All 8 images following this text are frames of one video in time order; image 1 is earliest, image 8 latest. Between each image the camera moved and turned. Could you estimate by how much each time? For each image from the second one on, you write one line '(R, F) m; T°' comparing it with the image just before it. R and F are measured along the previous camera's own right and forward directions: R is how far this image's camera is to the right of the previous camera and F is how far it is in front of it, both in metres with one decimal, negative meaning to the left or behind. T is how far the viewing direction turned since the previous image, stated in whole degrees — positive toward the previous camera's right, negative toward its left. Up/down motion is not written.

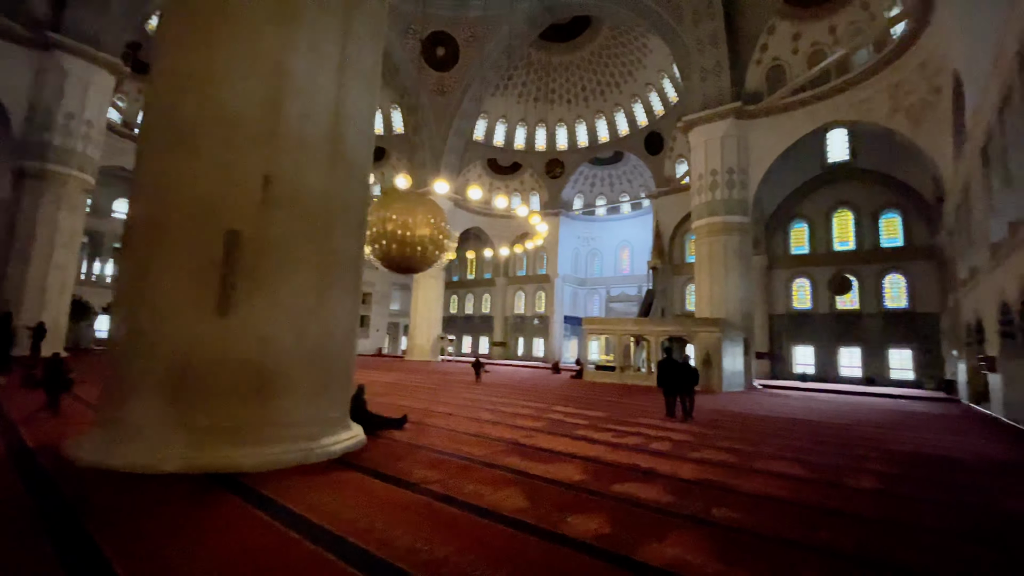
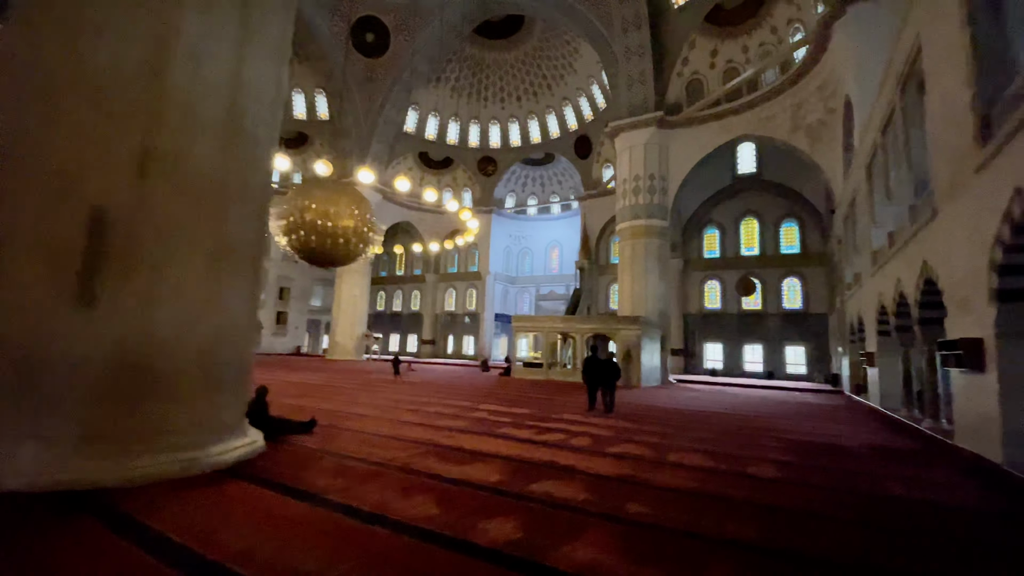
(+0.1, +0.1) m; +8°
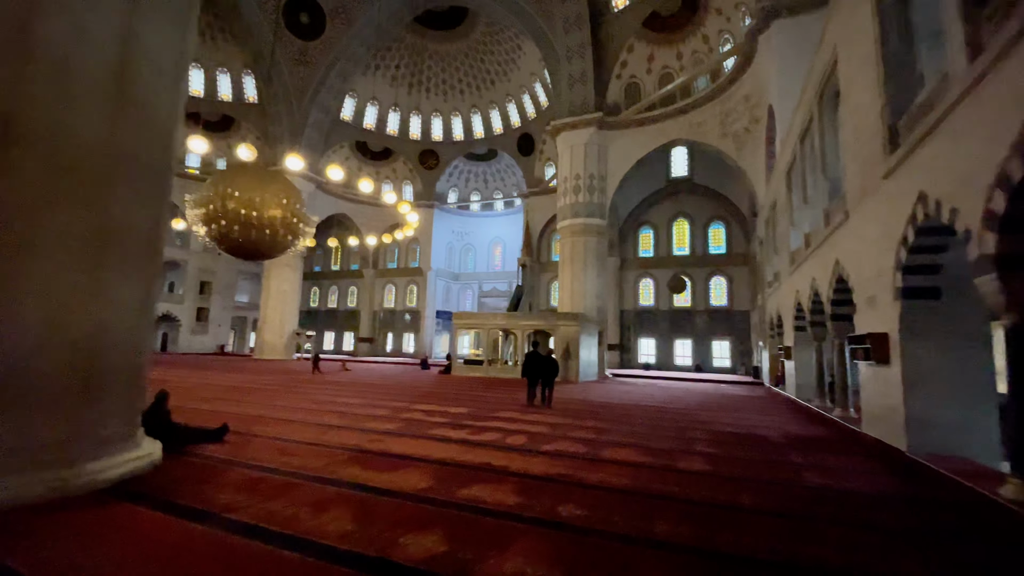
(+0.1, +0.1) m; +7°
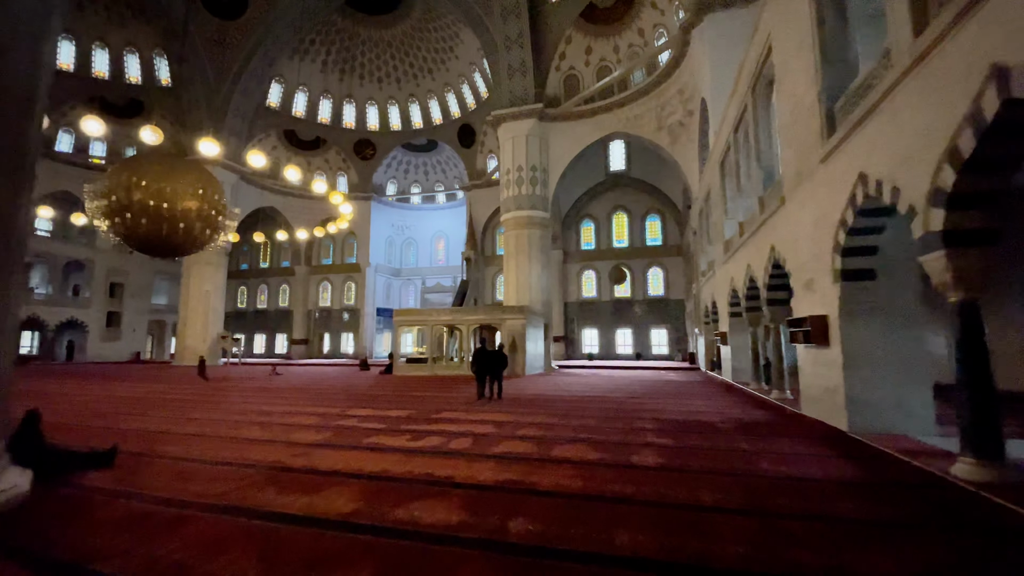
(0.0, +0.3) m; +7°
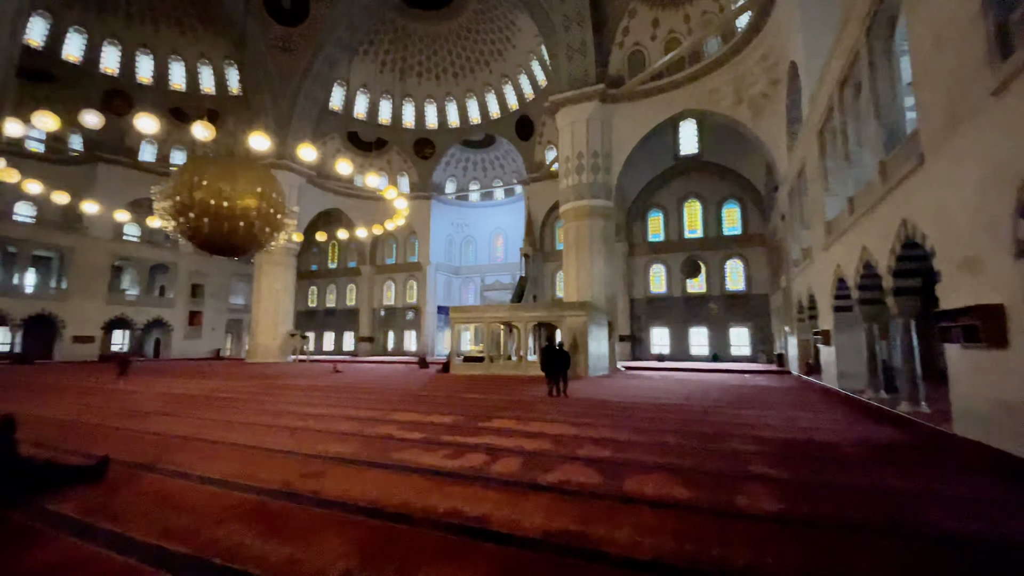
(0.0, +0.7) m; -8°
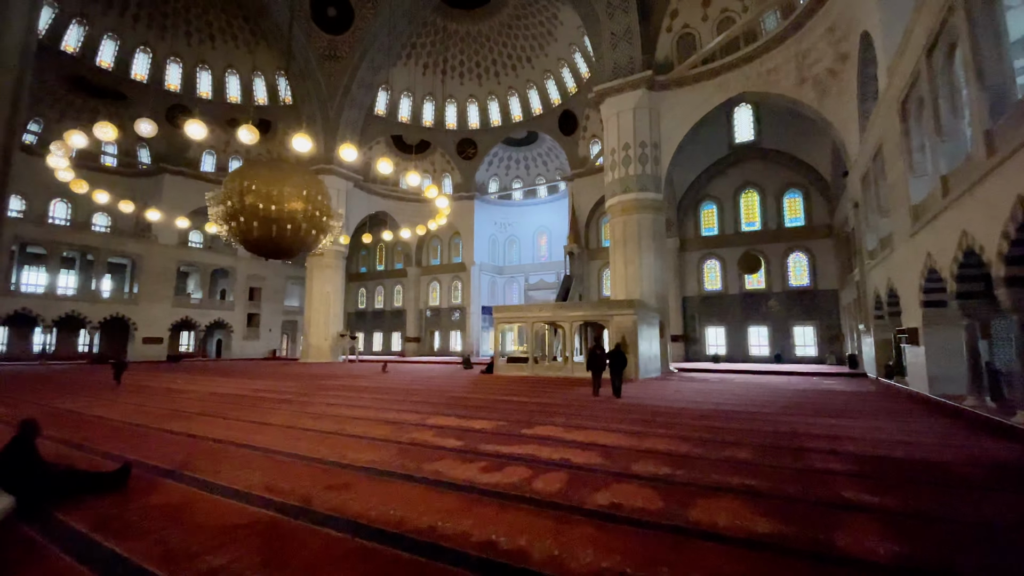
(0.0, +0.3) m; -6°
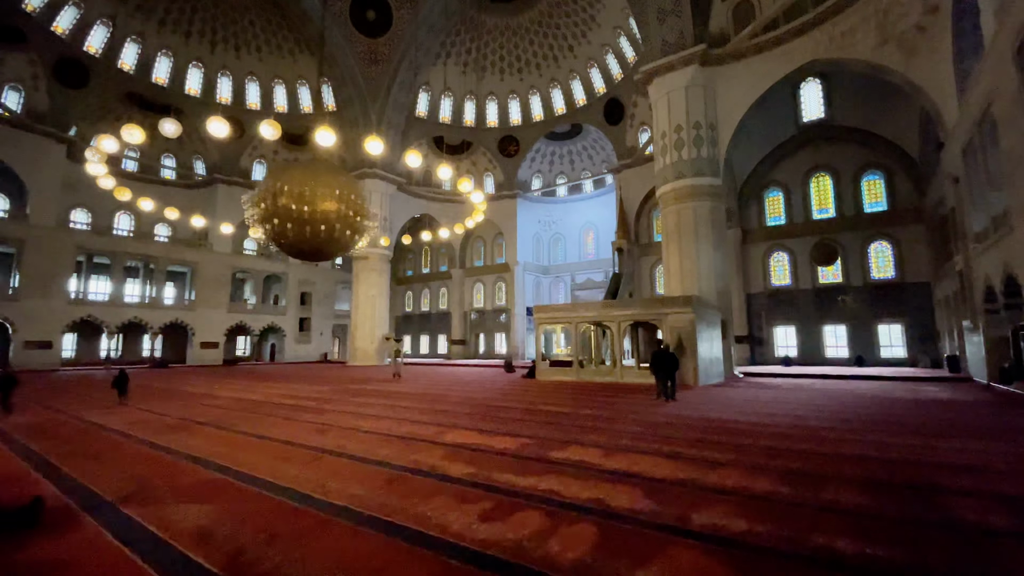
(+0.2, +0.7) m; -6°
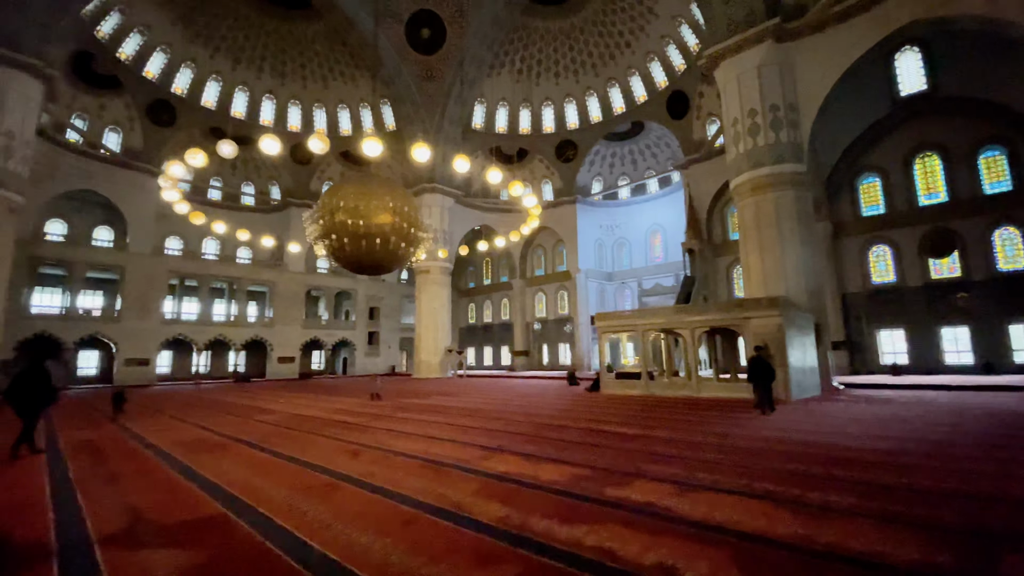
(+0.1, +0.5) m; -8°
